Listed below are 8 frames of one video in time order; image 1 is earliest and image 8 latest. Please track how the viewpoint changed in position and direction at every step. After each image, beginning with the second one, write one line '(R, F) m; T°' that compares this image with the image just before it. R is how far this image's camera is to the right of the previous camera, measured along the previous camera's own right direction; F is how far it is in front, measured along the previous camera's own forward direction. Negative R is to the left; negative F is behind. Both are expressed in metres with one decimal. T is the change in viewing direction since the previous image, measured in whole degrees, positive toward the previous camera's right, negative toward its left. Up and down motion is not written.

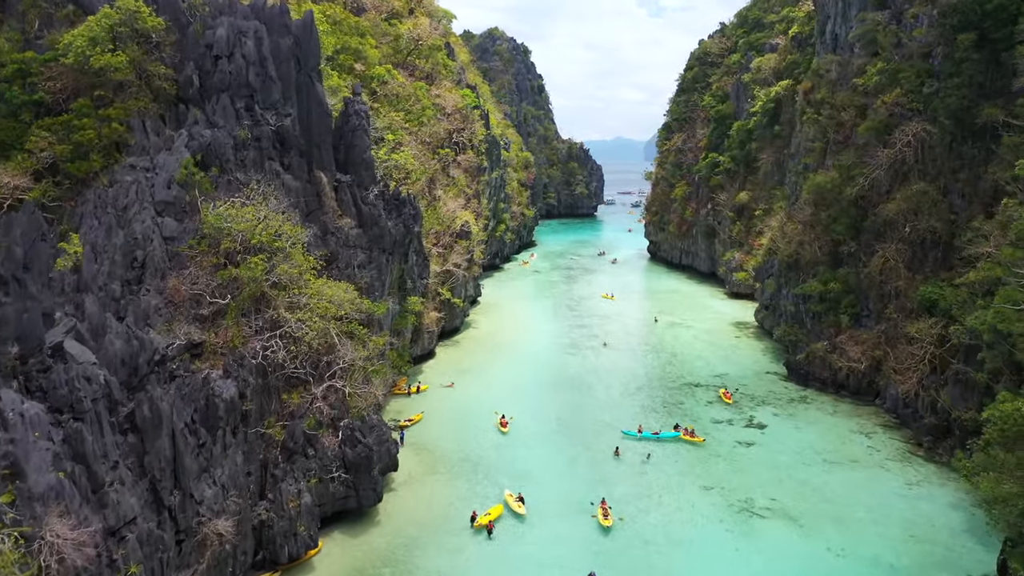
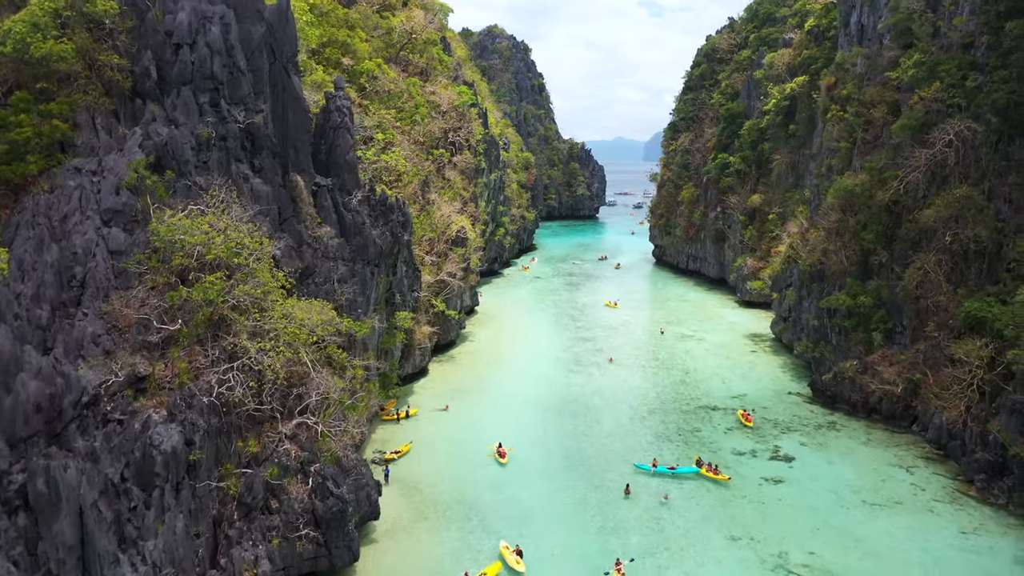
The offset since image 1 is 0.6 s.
(0.0, +2.0) m; 0°
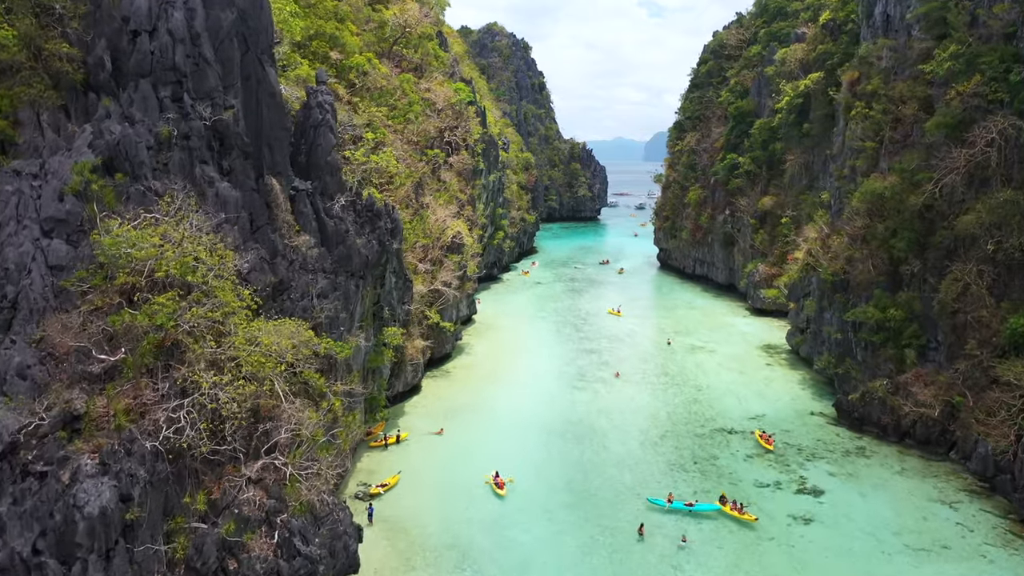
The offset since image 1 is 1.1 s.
(0.0, +1.7) m; 0°
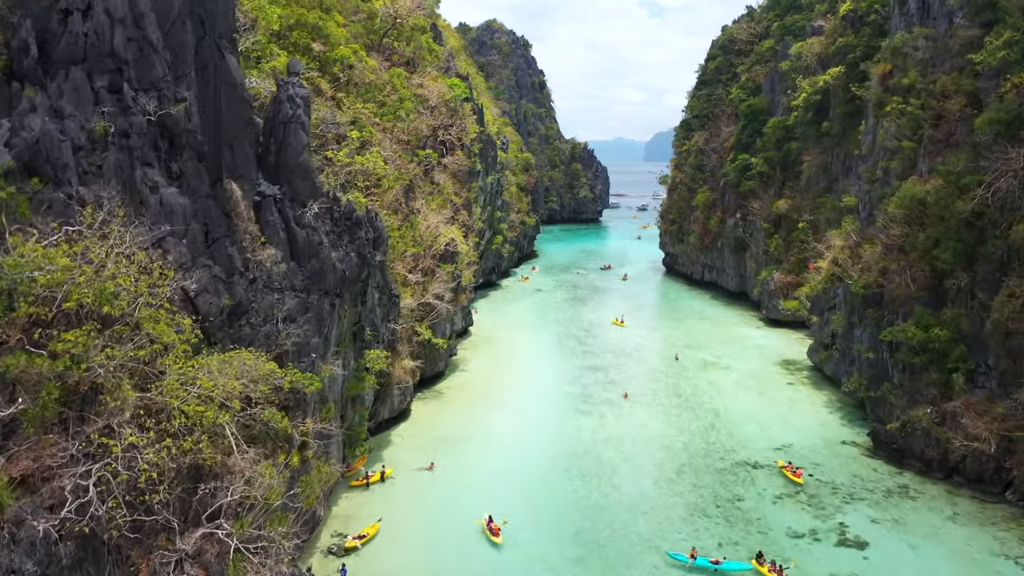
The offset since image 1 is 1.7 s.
(0.0, +2.1) m; 0°
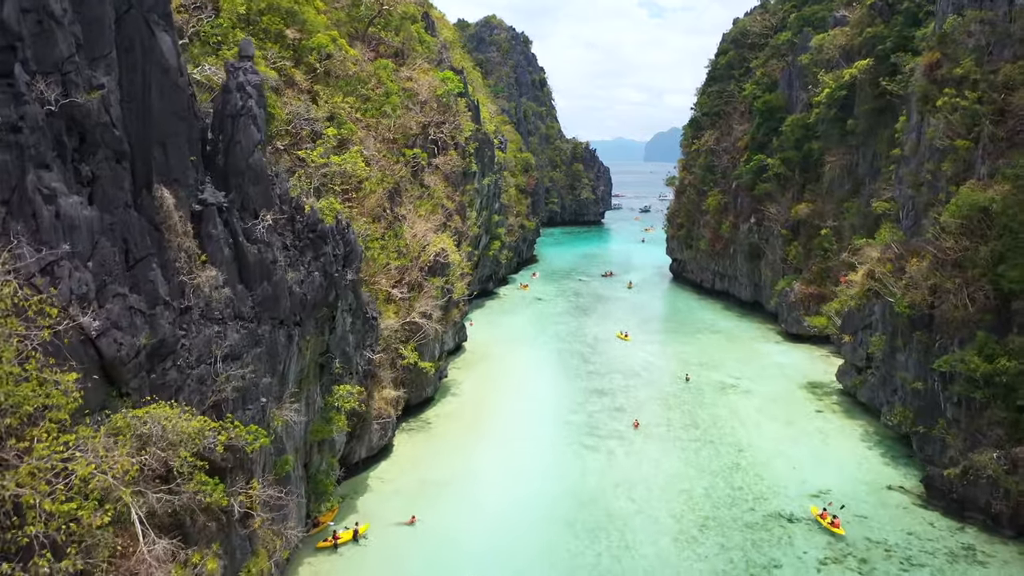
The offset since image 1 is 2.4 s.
(+0.1, +2.4) m; 0°
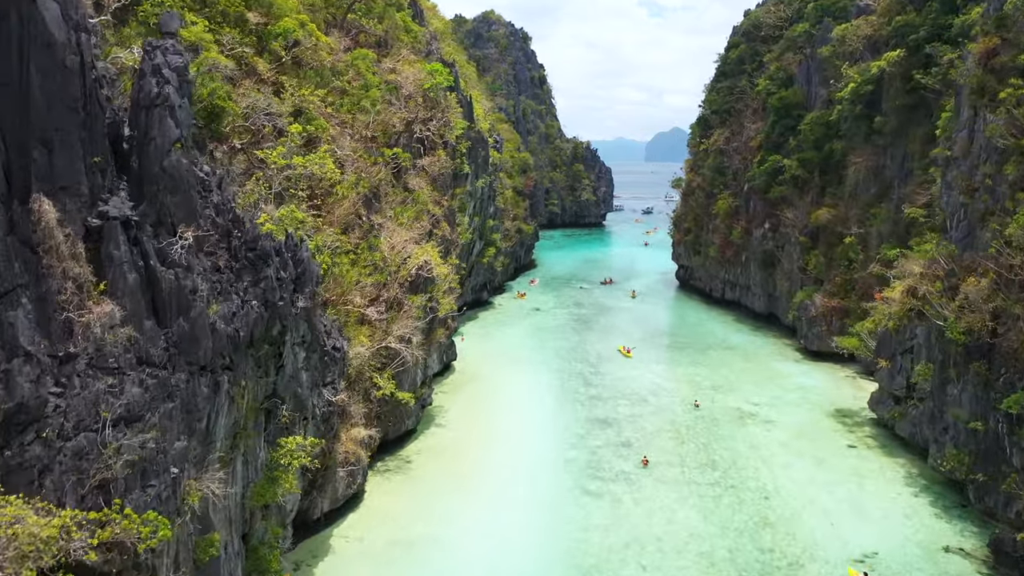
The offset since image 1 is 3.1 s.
(+0.2, +2.5) m; 0°
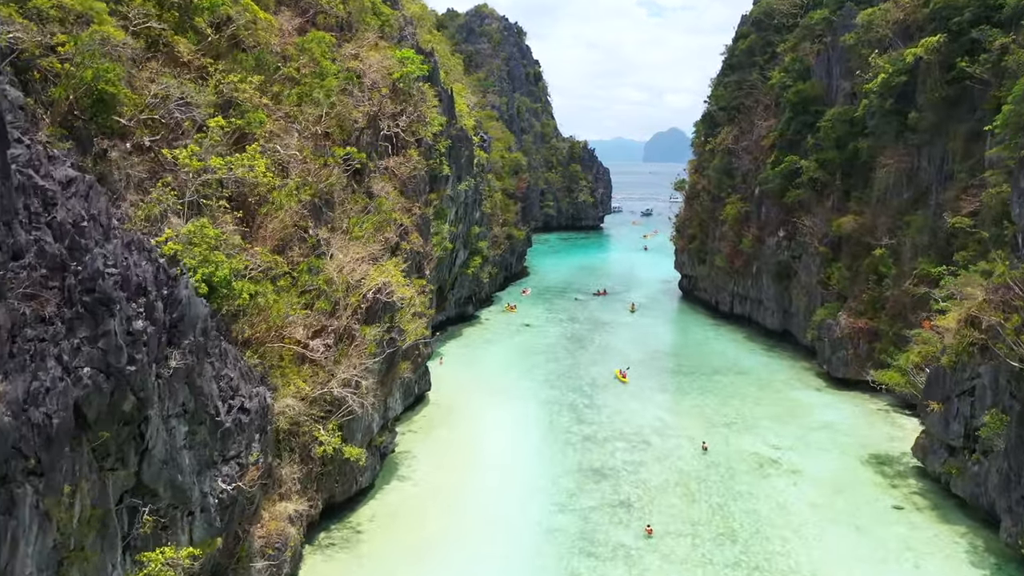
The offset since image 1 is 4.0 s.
(+0.4, +3.1) m; 0°
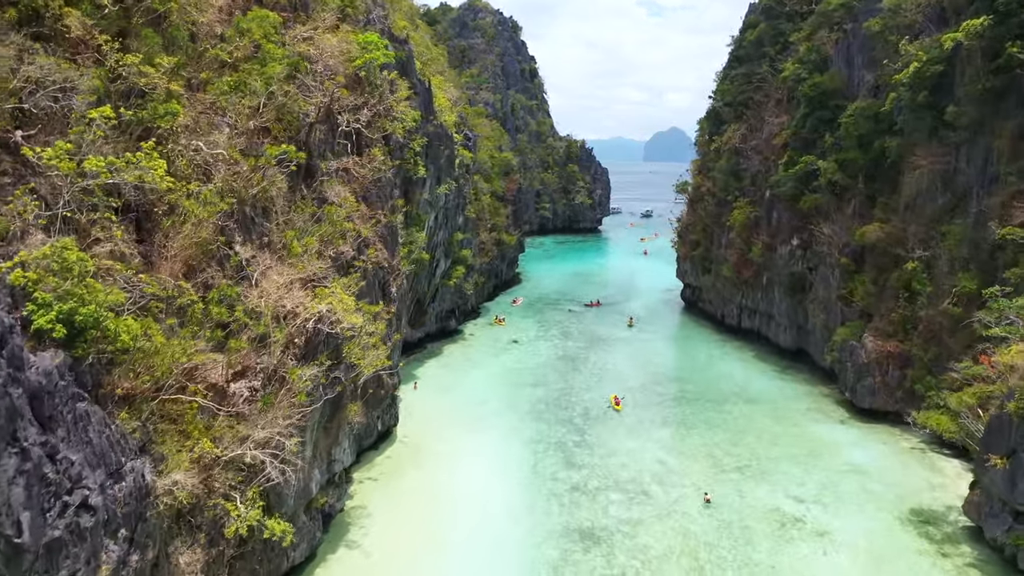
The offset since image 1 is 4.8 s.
(+0.5, +2.8) m; 0°
